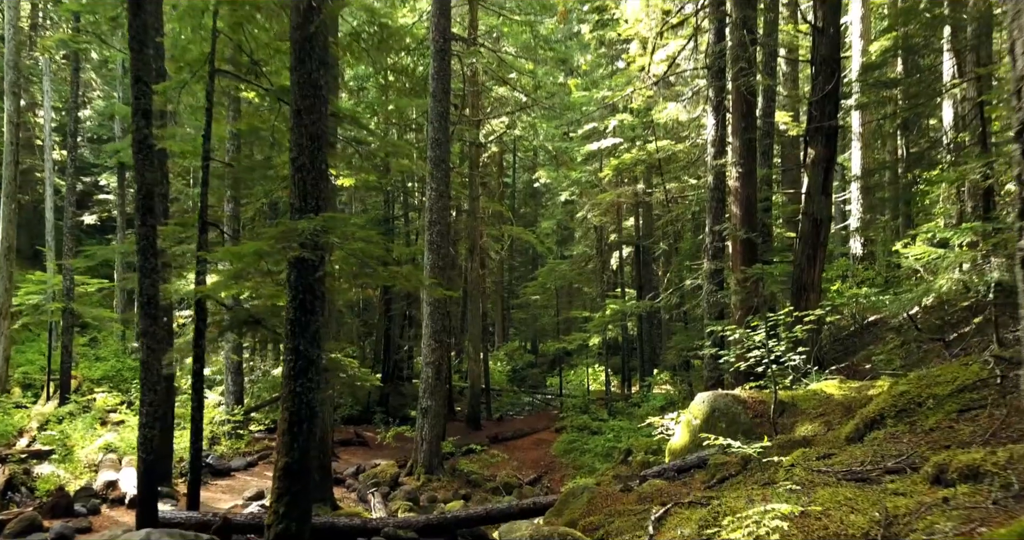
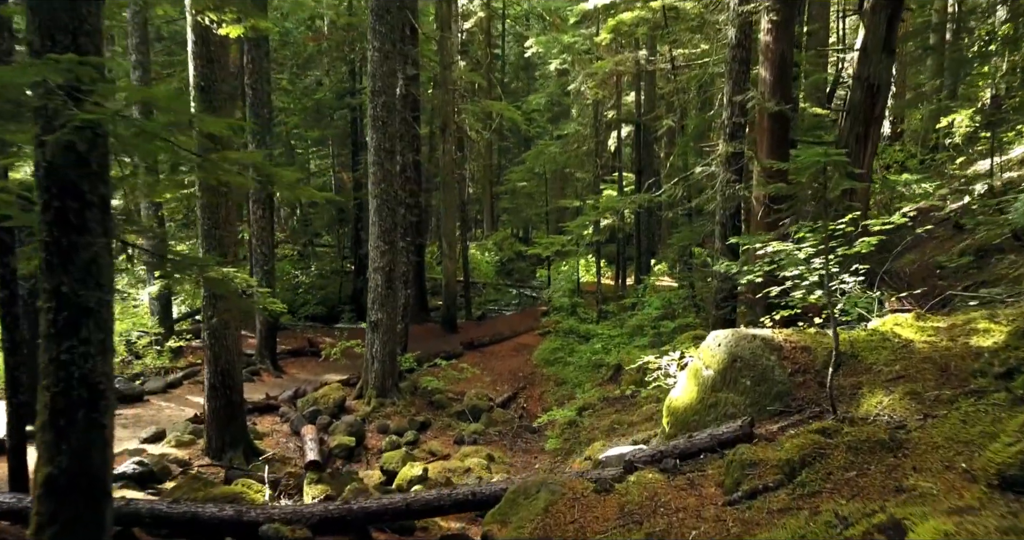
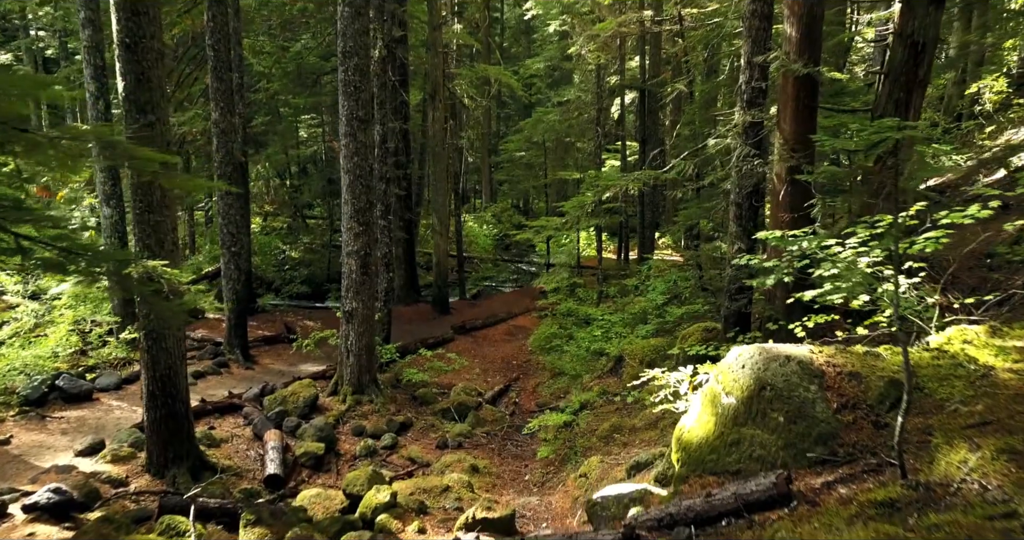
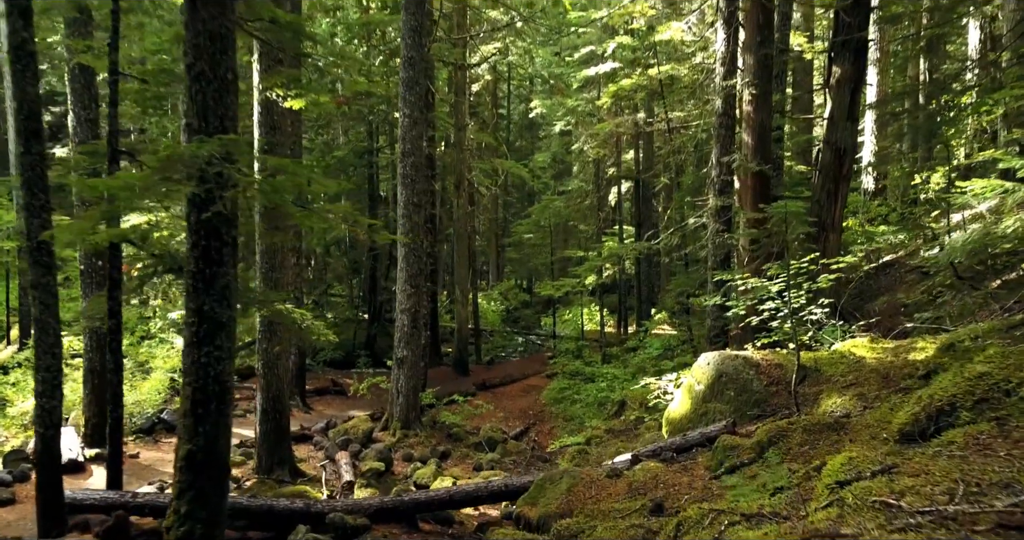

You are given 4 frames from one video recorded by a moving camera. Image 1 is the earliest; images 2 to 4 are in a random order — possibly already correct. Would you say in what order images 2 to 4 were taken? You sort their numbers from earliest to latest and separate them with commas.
4, 2, 3
